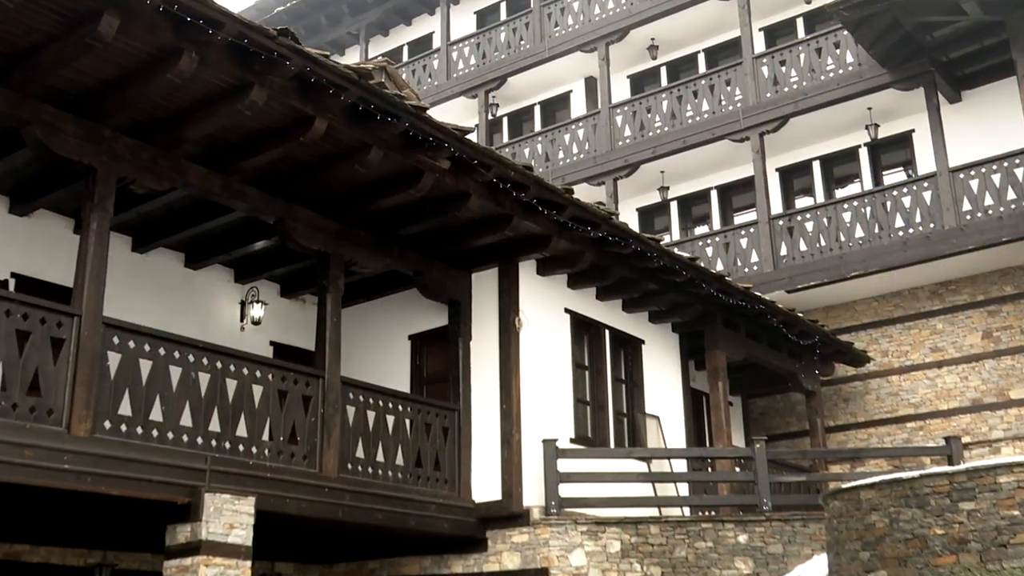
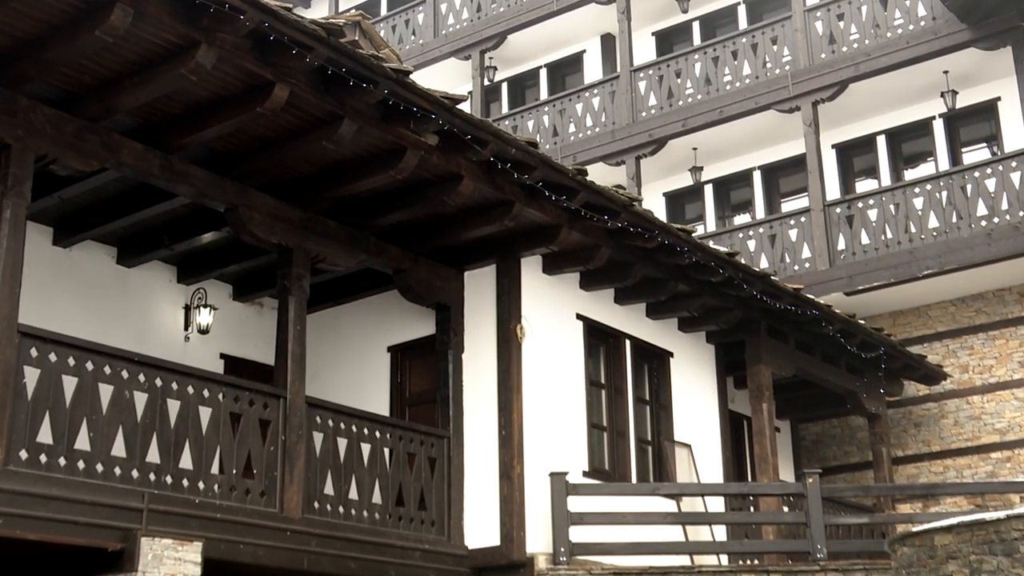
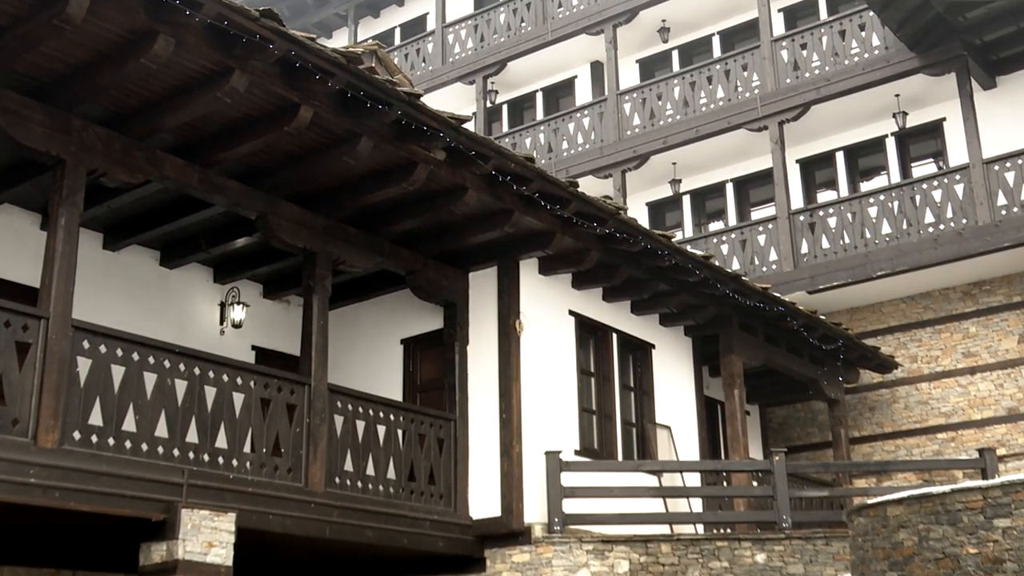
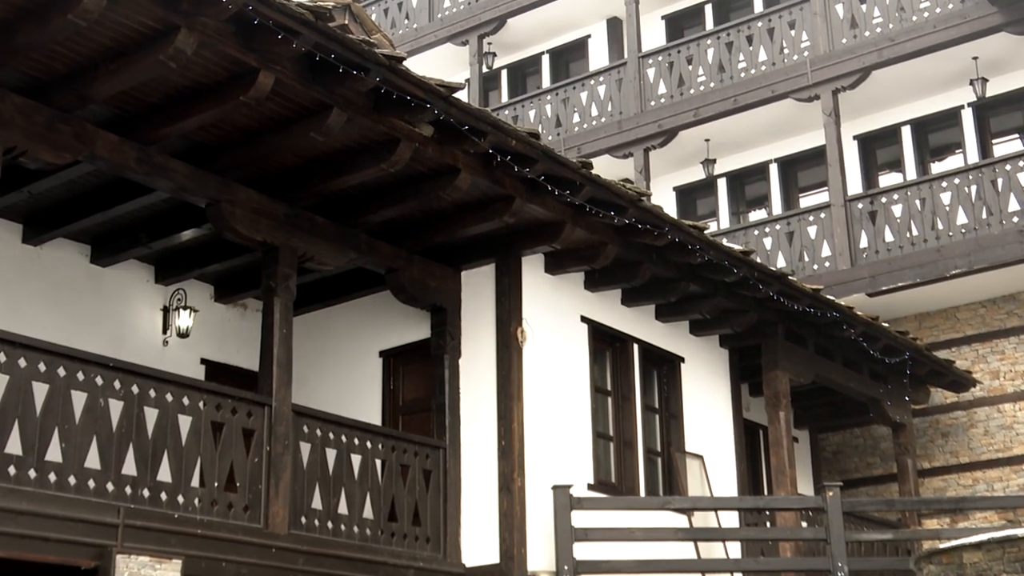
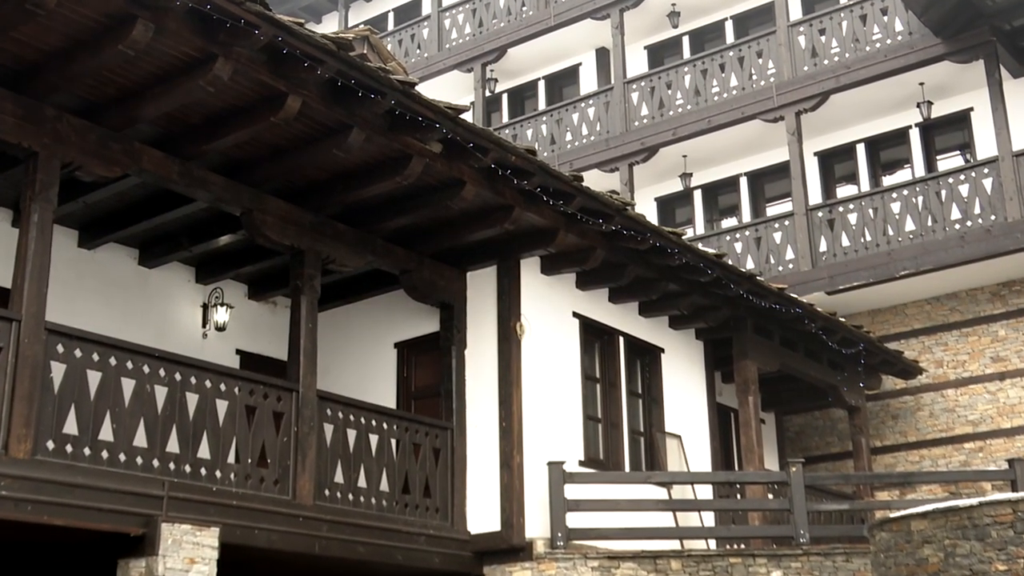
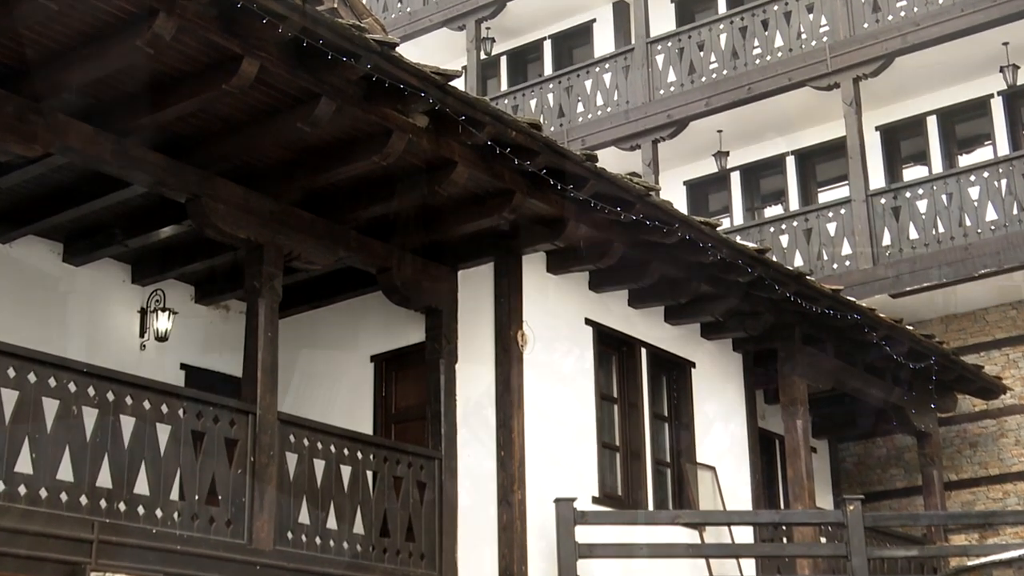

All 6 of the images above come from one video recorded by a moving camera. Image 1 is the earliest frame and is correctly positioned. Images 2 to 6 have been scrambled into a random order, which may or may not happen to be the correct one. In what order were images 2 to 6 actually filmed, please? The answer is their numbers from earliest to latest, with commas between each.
3, 5, 2, 4, 6
